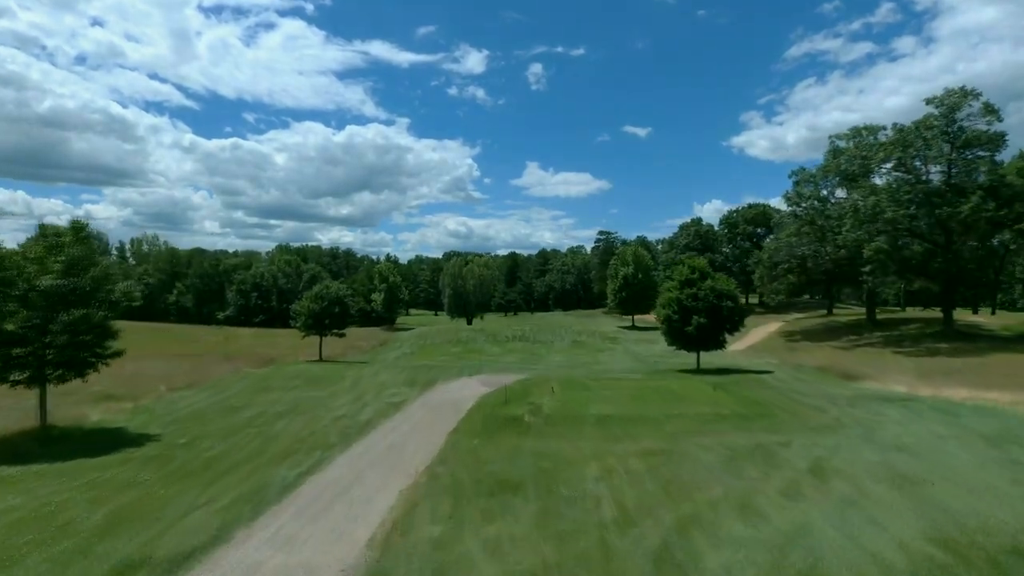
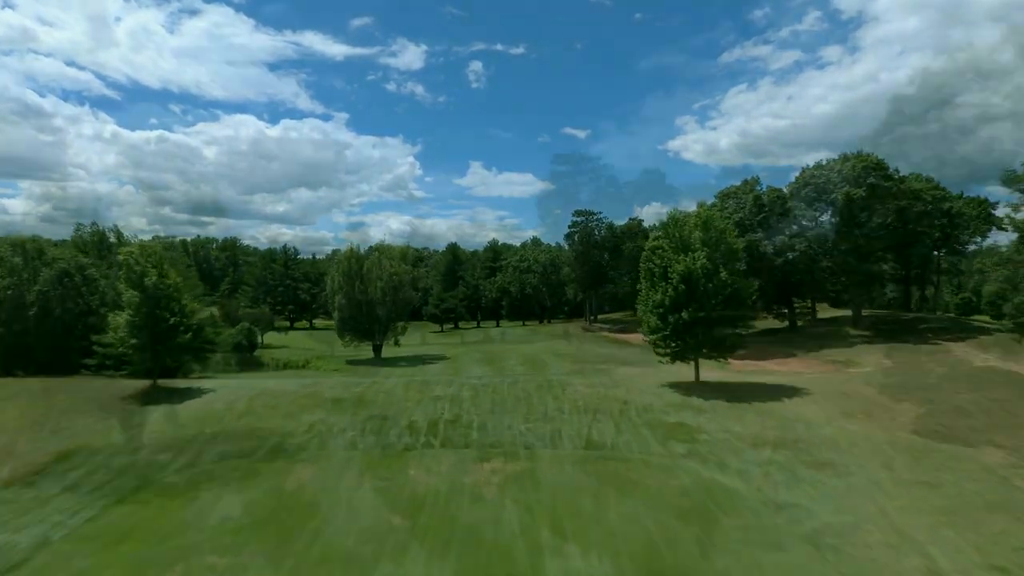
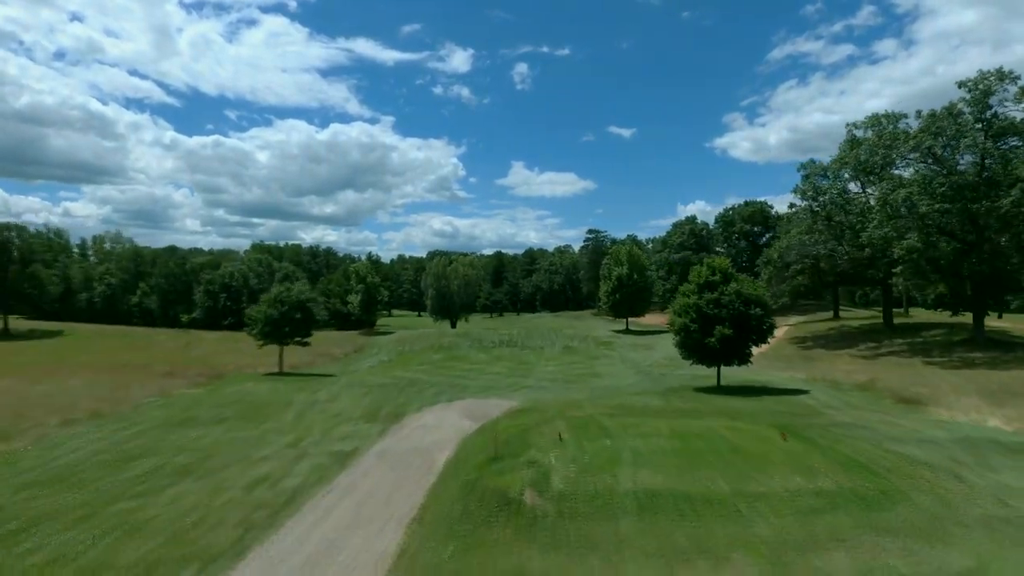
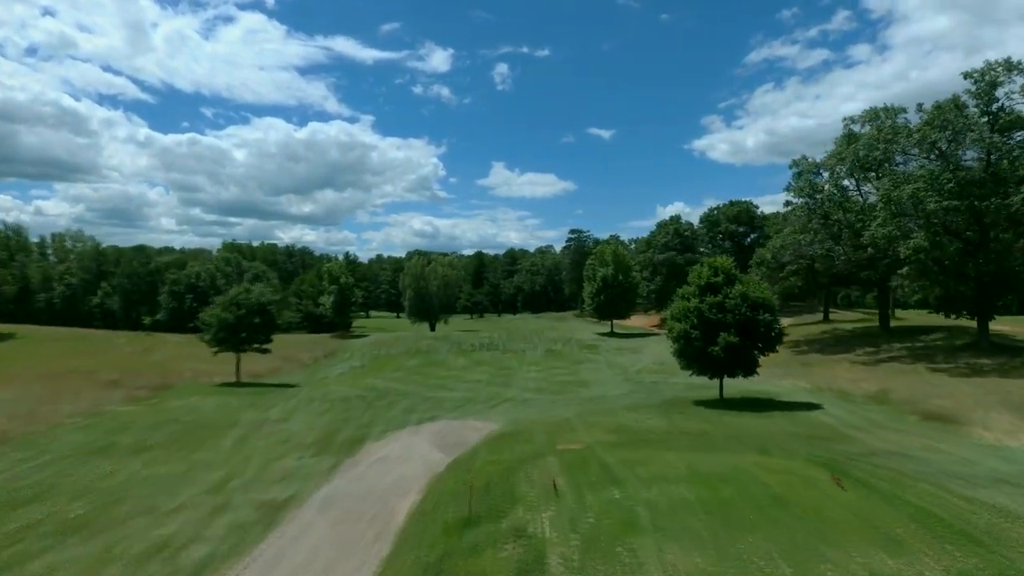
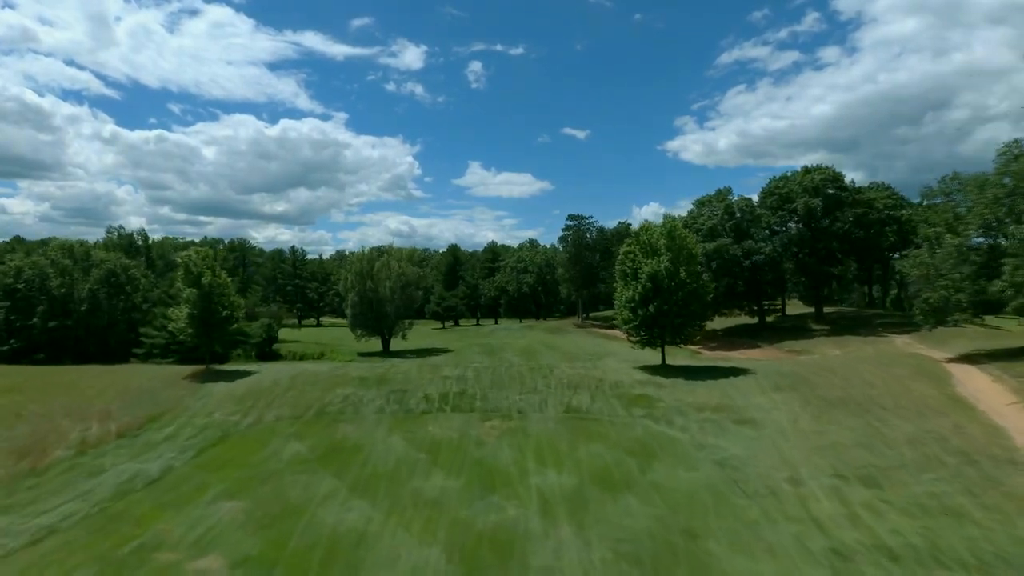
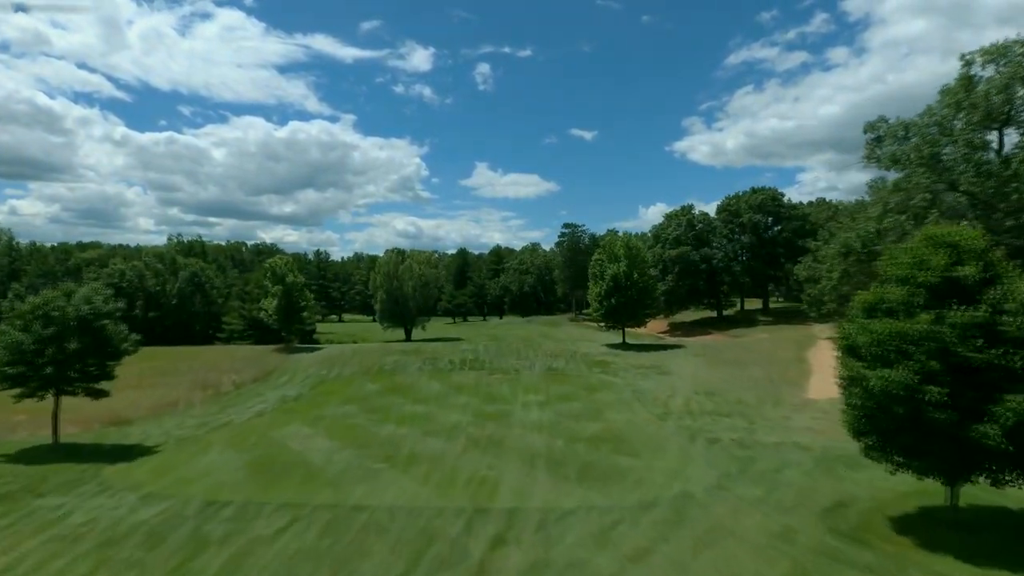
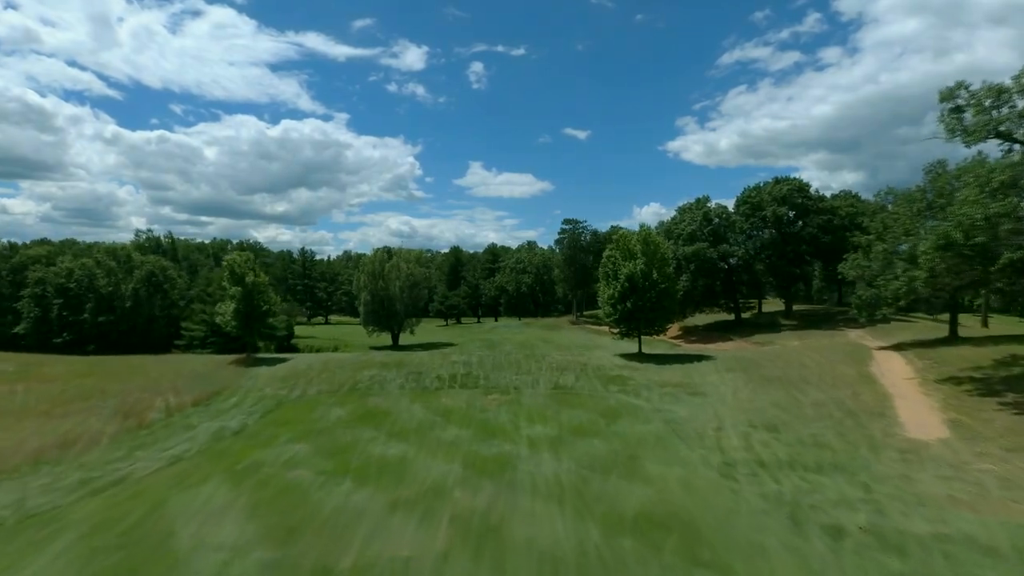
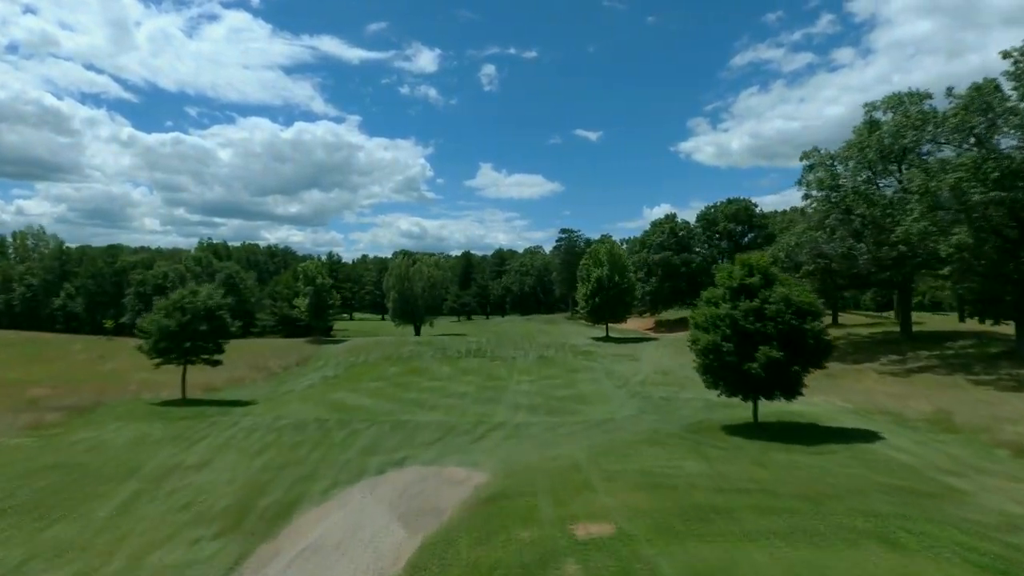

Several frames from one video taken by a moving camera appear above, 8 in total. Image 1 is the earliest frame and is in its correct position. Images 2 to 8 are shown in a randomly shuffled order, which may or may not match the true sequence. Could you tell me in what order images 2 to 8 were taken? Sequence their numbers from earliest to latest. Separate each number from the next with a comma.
3, 4, 8, 6, 7, 5, 2
